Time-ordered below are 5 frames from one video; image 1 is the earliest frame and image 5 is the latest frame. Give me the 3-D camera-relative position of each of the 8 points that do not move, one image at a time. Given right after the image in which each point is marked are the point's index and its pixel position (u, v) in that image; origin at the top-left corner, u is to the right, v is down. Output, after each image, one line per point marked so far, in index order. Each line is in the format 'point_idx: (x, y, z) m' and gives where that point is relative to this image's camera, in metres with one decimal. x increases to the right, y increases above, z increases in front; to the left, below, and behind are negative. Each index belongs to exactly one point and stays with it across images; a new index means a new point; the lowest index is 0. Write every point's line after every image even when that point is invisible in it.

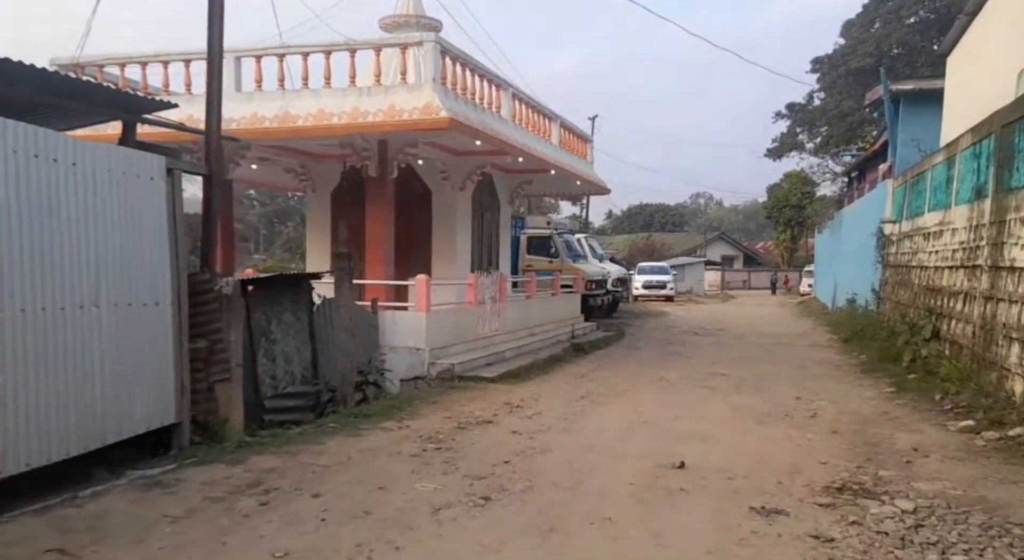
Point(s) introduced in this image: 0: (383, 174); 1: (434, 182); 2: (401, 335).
0: (-1.7, +1.4, +11.5) m
1: (-1.2, +1.5, +13.2) m
2: (-1.3, -0.7, +10.3) m
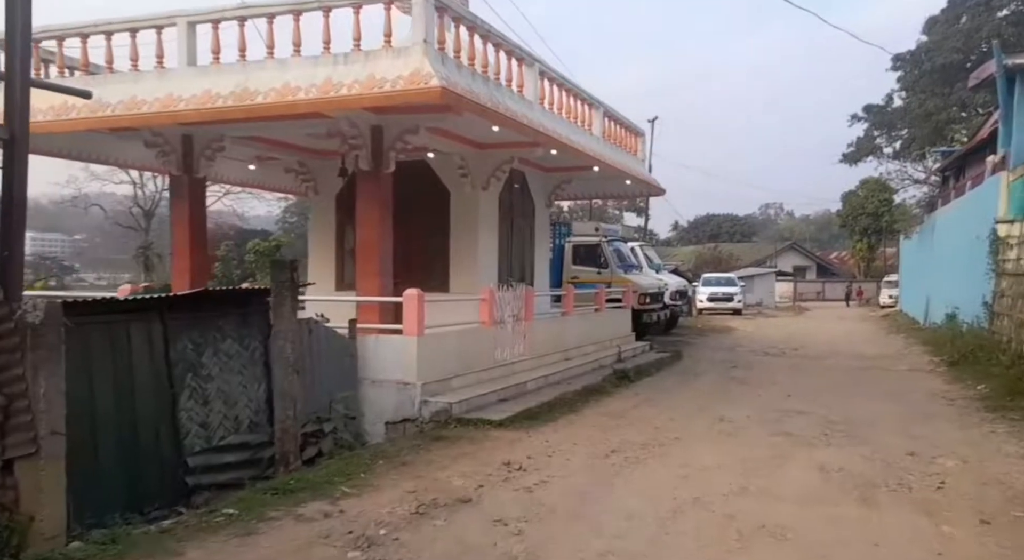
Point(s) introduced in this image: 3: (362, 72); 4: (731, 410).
0: (-1.5, +1.3, +9.4) m
1: (-0.8, +1.3, +11.0) m
2: (-1.2, -0.8, +8.1) m
3: (-1.5, +2.0, +8.2) m
4: (+2.3, -1.4, +8.7) m
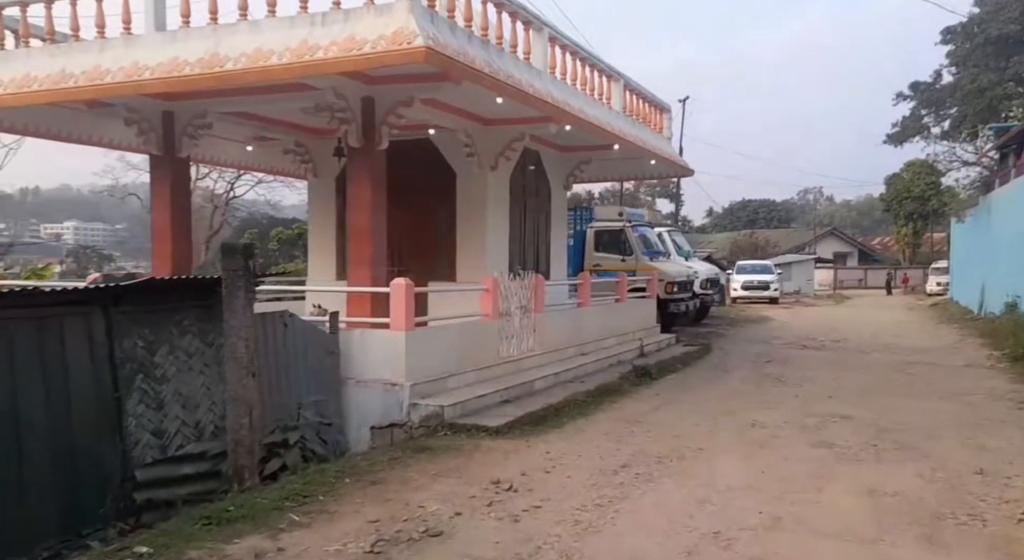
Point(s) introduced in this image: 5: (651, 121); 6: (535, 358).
0: (-1.5, +1.4, +8.5) m
1: (-0.7, +1.5, +10.0) m
2: (-1.2, -0.7, +7.2) m
3: (-1.5, +2.1, +7.3) m
4: (+2.3, -1.2, +7.7) m
5: (+2.1, +2.5, +13.0) m
6: (+0.2, -0.9, +9.1) m
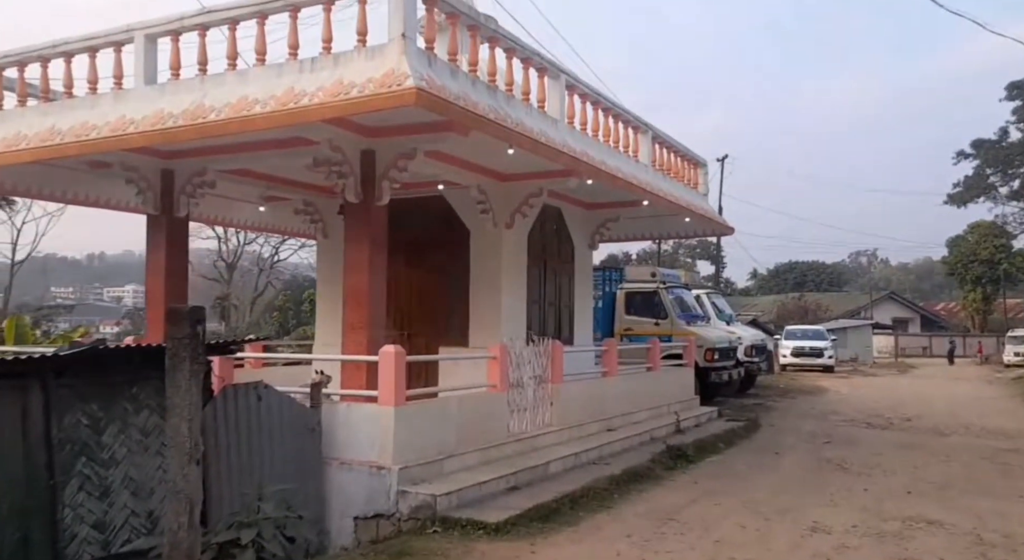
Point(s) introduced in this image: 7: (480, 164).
0: (-1.3, +0.8, +7.7) m
1: (-0.5, +0.7, +9.2) m
2: (-1.1, -1.2, +6.2) m
3: (-1.4, +1.6, +6.5) m
4: (+2.4, -1.8, +6.5) m
5: (+2.5, +1.5, +12.1) m
6: (+0.4, -1.5, +8.1) m
7: (-0.3, +1.2, +8.3) m
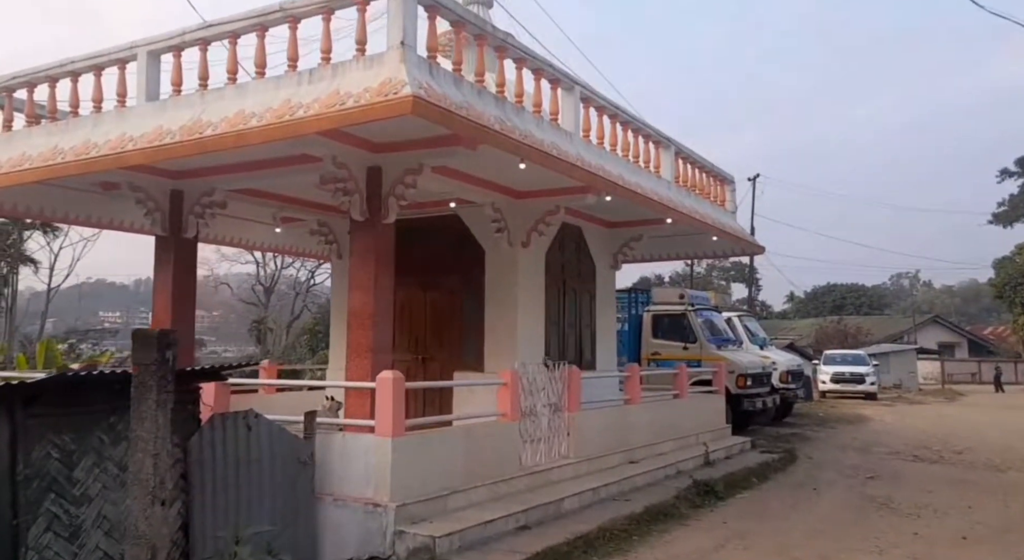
0: (-1.2, +0.6, +7.3) m
1: (-0.3, +0.5, +8.8) m
2: (-1.1, -1.4, +5.8) m
3: (-1.3, +1.4, +6.2) m
4: (+2.5, -1.9, +5.9) m
5: (+2.8, +1.2, +11.6) m
6: (+0.5, -1.7, +7.6) m
7: (-0.2, +1.0, +7.9) m
